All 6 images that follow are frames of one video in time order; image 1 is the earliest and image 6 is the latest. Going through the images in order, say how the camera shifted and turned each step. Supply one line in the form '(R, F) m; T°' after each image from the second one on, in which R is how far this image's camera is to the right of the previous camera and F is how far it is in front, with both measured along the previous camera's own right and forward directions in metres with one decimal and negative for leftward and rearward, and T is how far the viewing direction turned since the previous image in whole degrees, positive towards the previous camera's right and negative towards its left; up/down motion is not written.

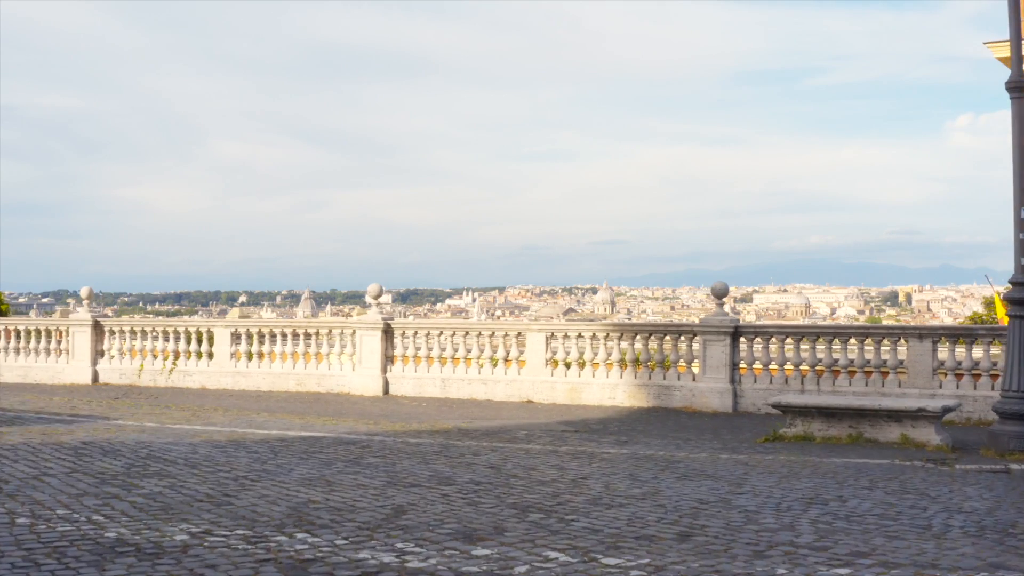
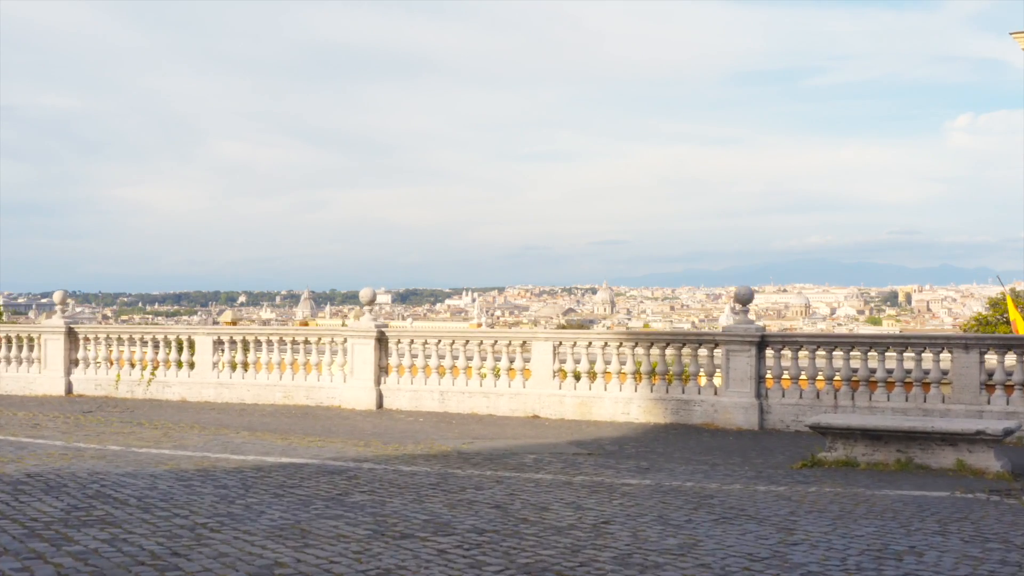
(0.0, +0.6) m; 0°
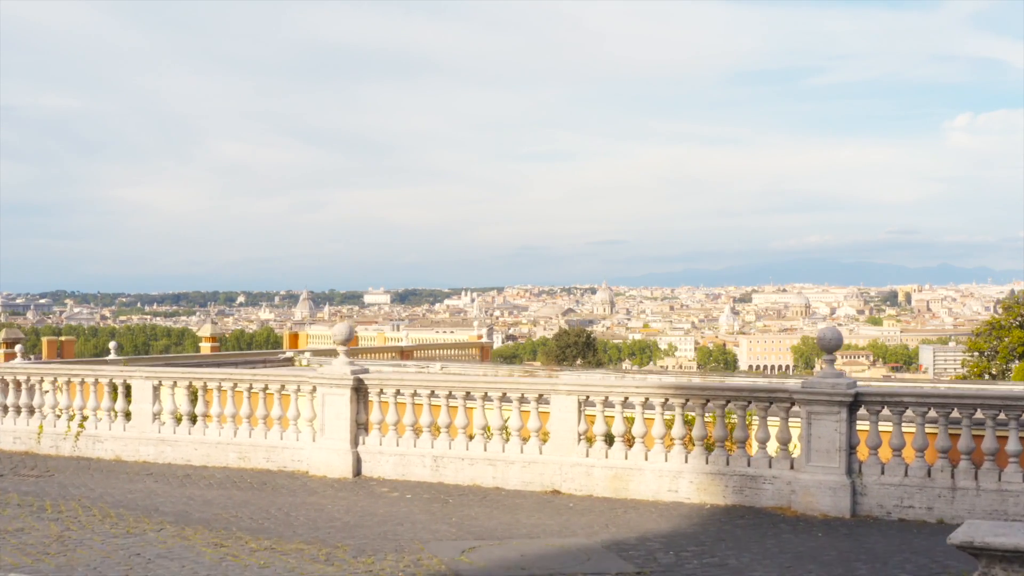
(-0.1, +1.5) m; 0°
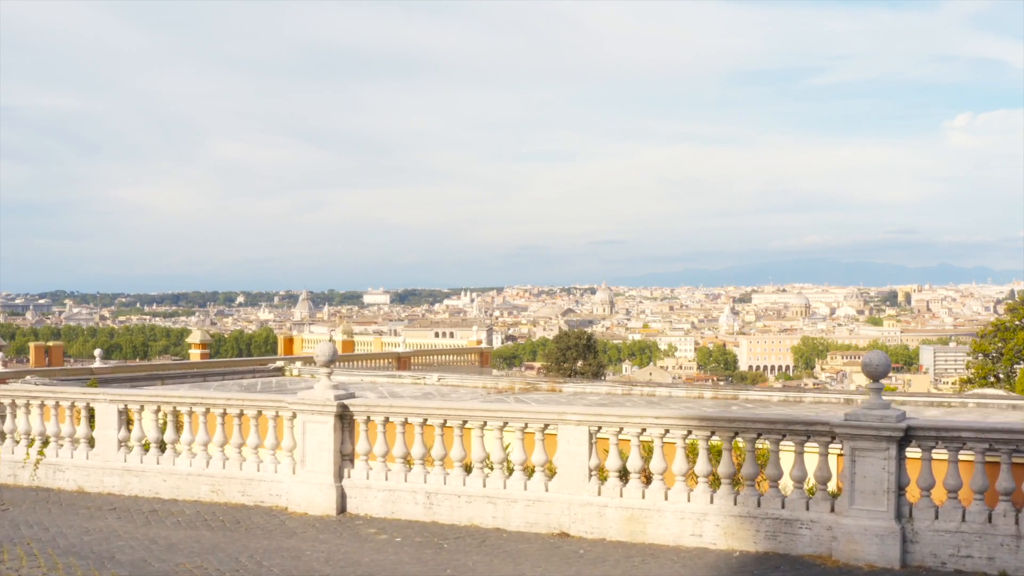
(0.0, +0.6) m; 0°
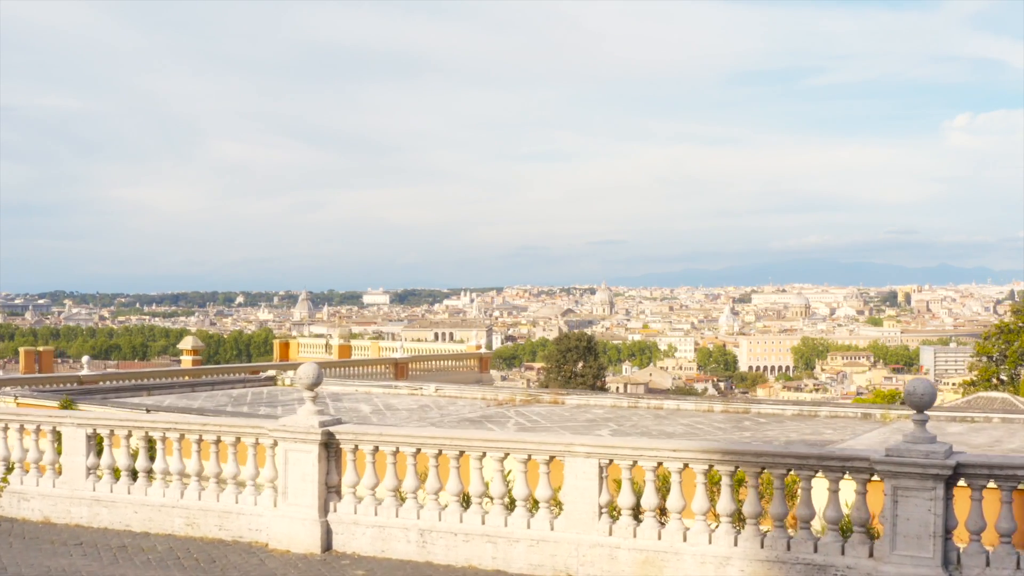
(0.0, +0.4) m; 0°
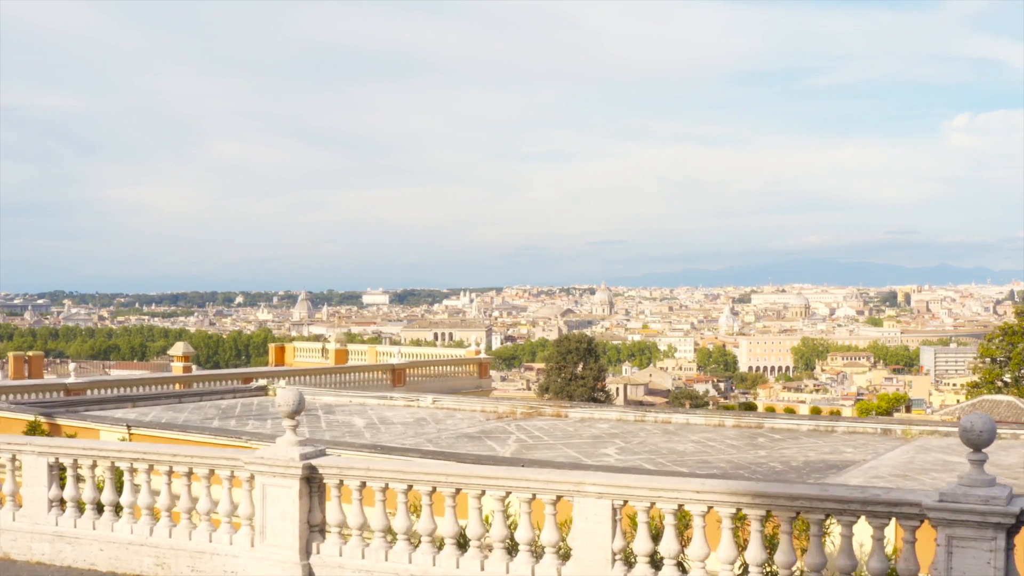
(0.0, +0.5) m; 0°
